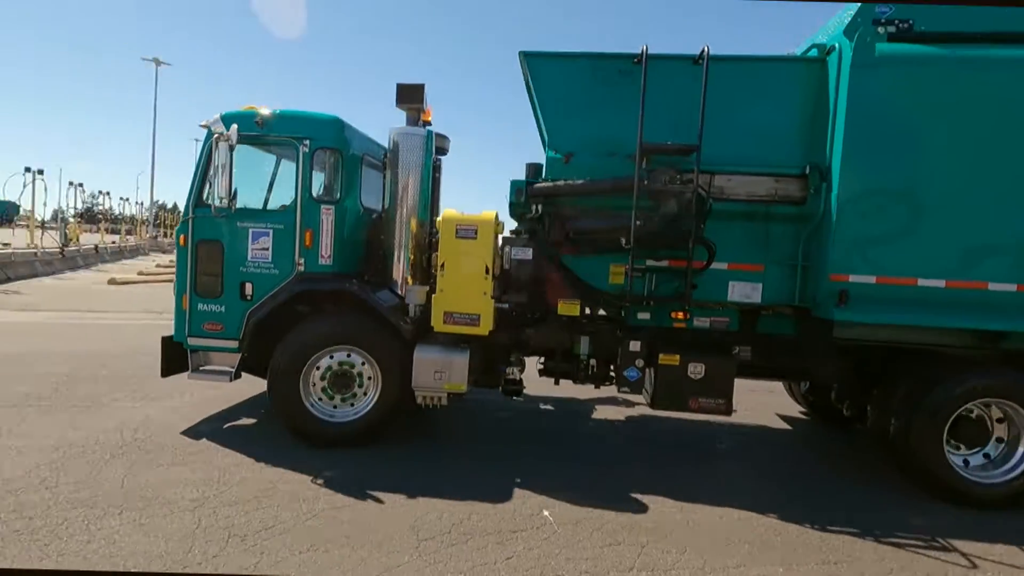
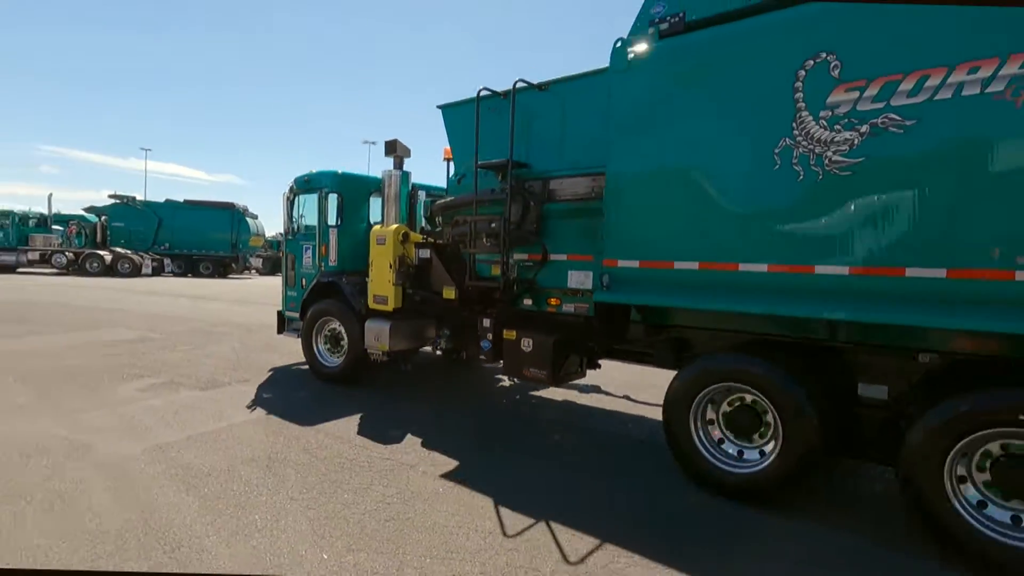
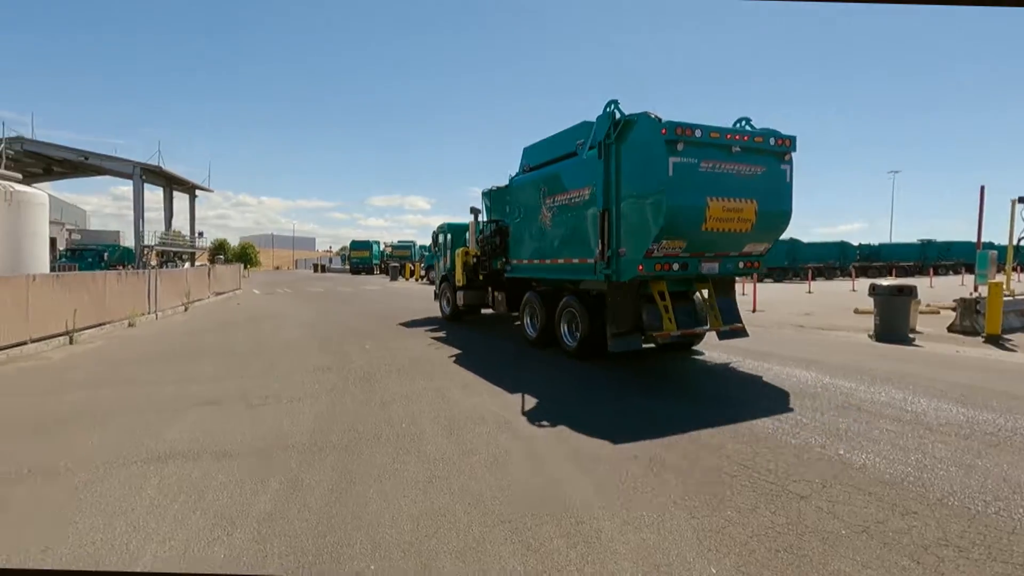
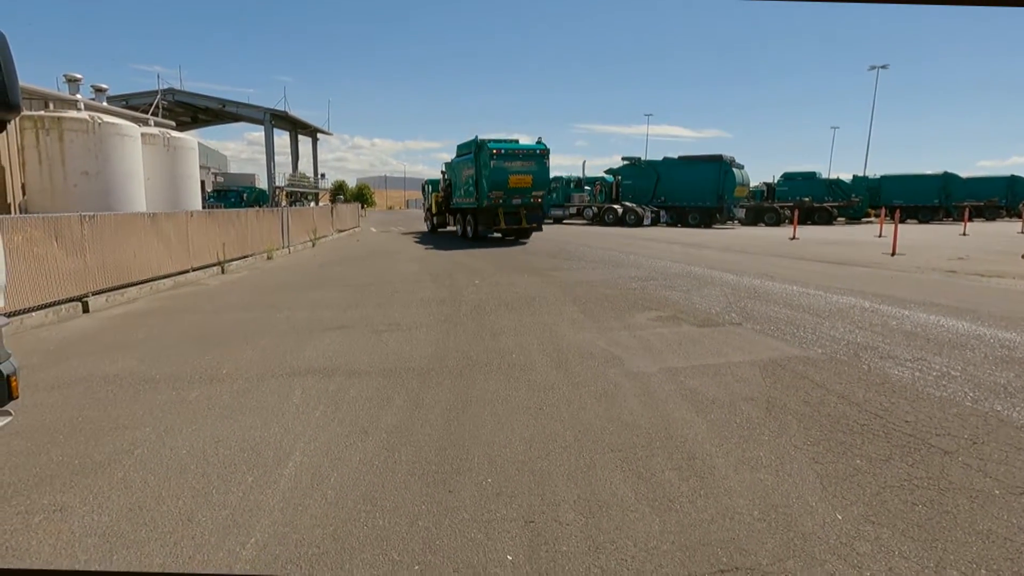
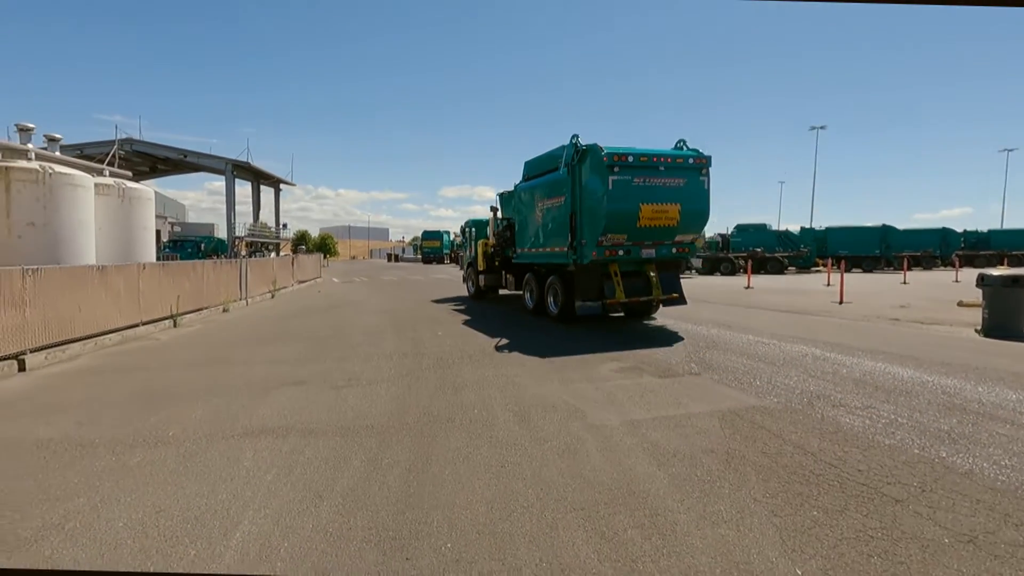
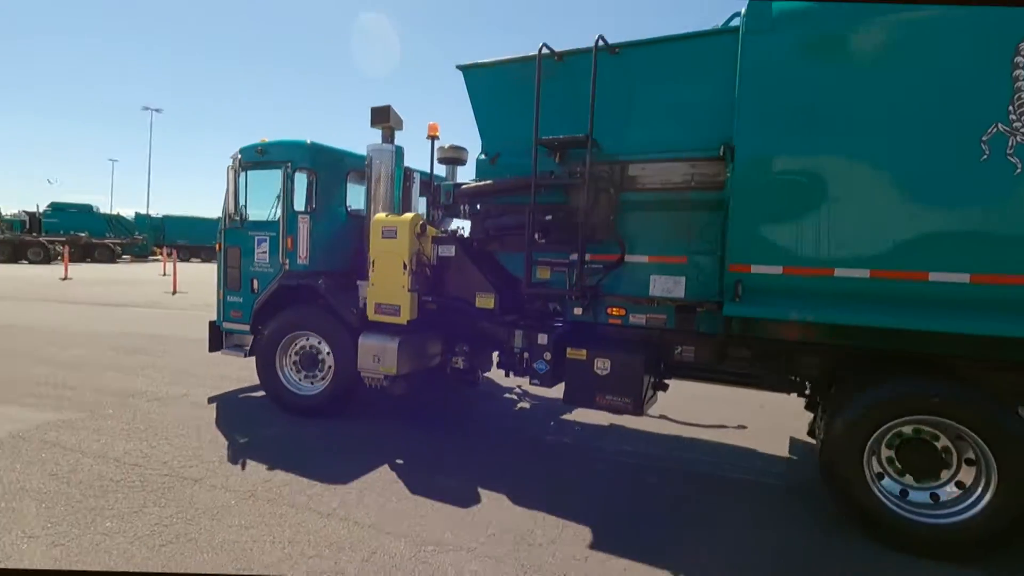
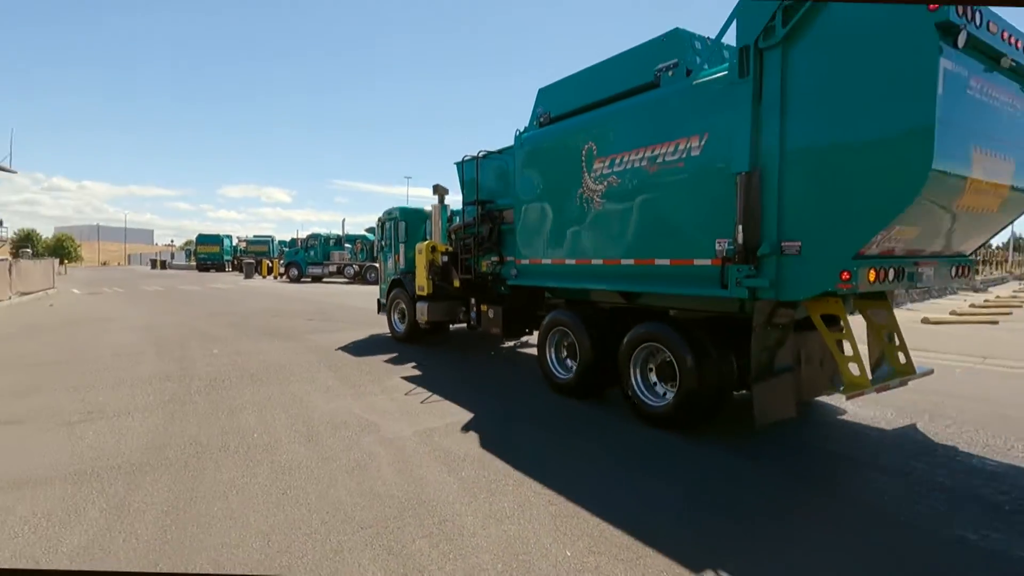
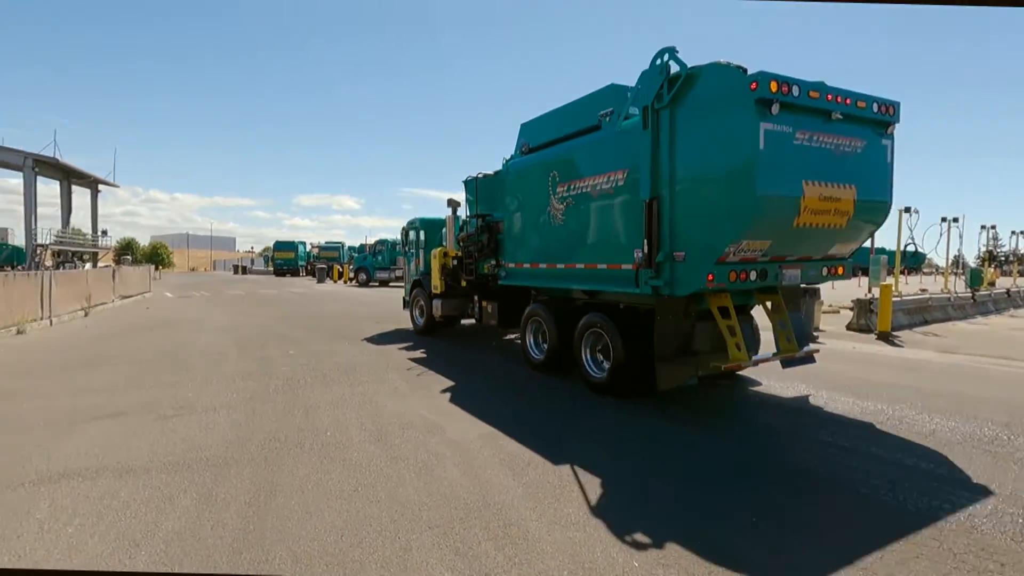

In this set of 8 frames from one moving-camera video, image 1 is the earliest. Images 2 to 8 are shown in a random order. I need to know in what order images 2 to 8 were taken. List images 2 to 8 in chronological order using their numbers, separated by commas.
6, 2, 7, 8, 3, 5, 4
